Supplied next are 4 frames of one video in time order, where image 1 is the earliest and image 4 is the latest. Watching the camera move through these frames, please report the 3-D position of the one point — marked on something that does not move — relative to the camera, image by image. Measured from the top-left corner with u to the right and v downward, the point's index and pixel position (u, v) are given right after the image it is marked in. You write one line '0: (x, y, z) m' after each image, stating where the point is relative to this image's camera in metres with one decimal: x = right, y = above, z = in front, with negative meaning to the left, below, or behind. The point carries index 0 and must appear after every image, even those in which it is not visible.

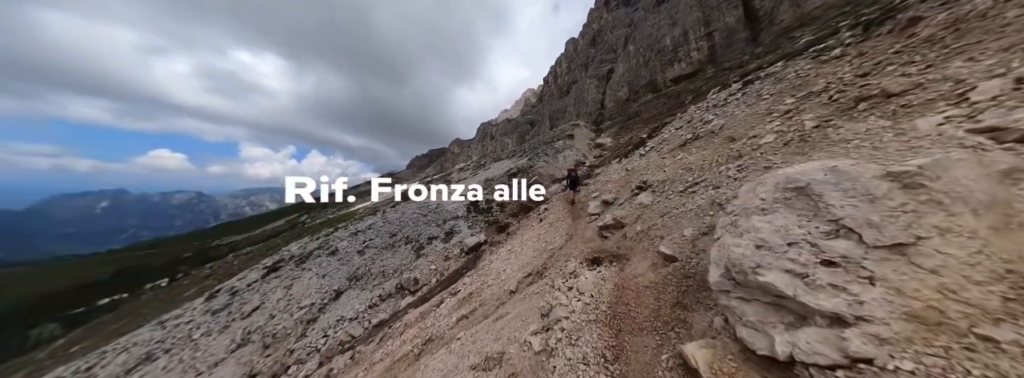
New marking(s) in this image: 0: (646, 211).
0: (+11.0, -1.8, +18.2) m
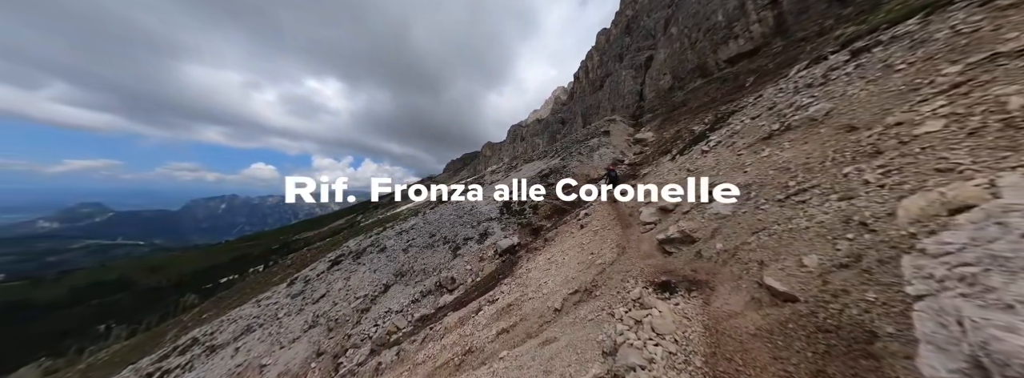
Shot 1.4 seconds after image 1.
0: (+14.2, -2.3, +14.8) m
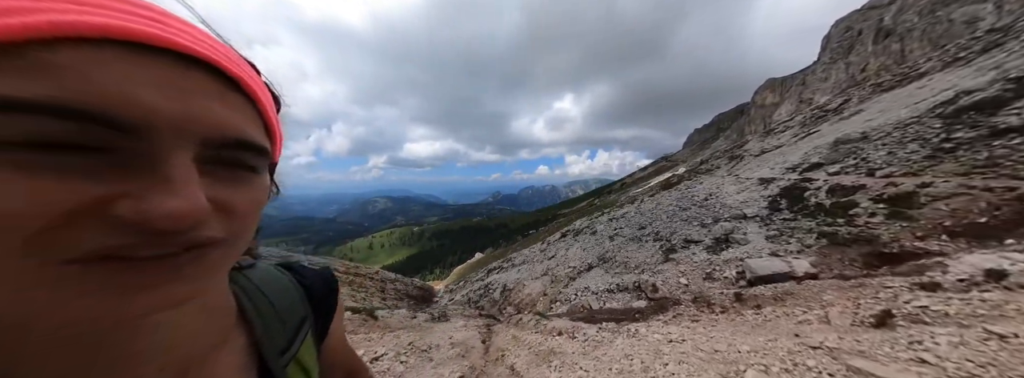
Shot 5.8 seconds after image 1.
0: (-4.2, -3.0, -4.4) m
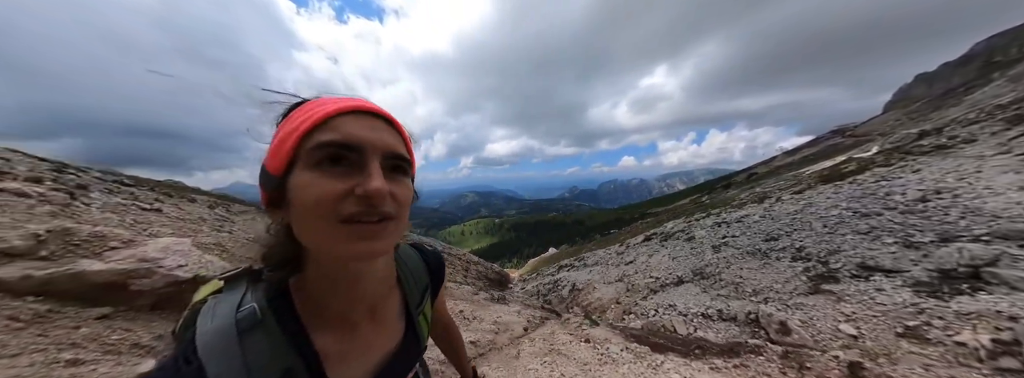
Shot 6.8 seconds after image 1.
0: (-12.7, -3.1, -0.6) m
